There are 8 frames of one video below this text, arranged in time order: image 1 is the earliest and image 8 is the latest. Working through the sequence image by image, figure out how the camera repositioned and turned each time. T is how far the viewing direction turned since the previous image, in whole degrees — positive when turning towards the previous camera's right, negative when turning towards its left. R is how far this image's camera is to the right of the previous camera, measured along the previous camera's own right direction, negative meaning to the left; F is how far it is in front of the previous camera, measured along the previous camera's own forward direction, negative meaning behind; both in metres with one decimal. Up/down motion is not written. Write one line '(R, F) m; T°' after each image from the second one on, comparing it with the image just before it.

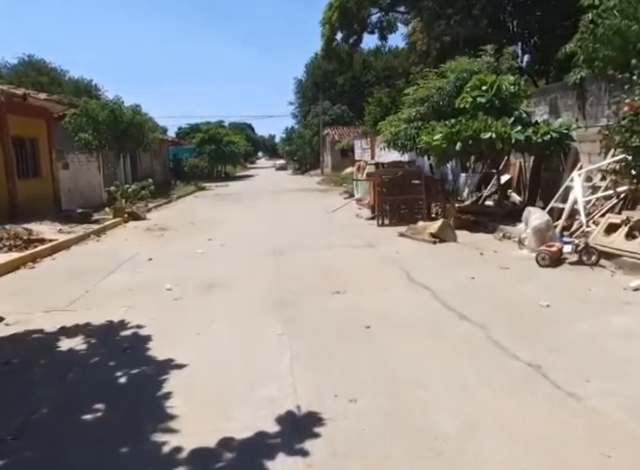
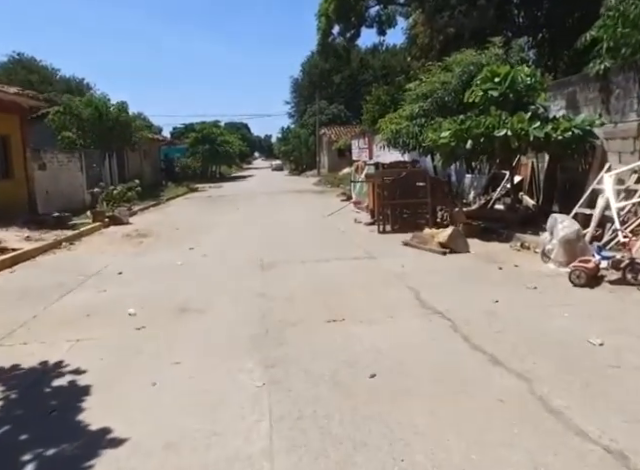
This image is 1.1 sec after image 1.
(+0.1, +1.2) m; 0°
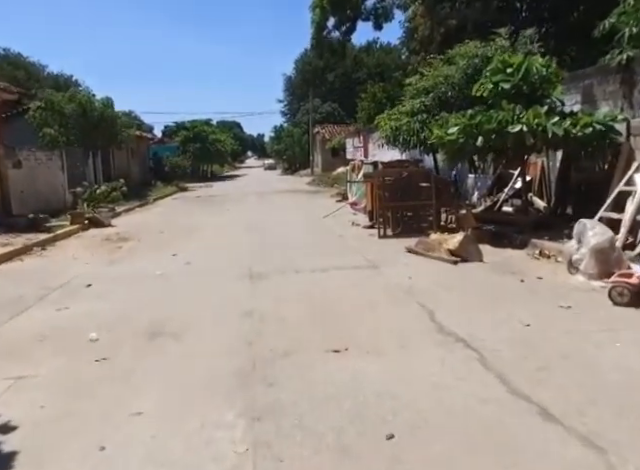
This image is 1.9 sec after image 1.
(-0.1, +0.9) m; +1°
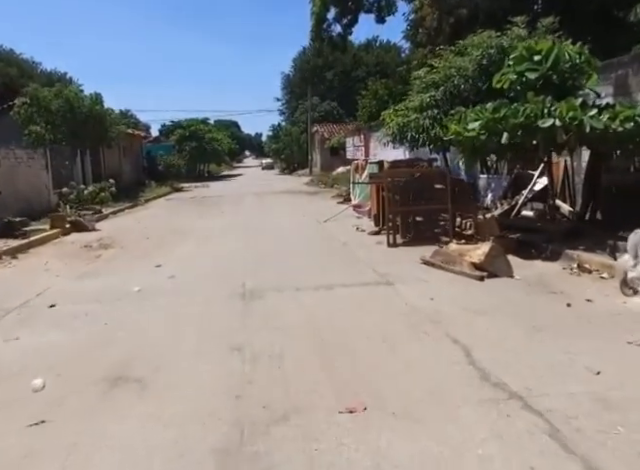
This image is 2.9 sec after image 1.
(-0.1, +1.1) m; 0°
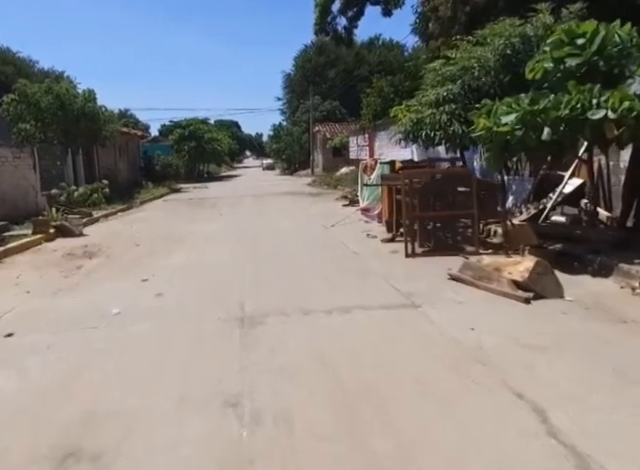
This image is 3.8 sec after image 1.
(-0.2, +1.1) m; 0°
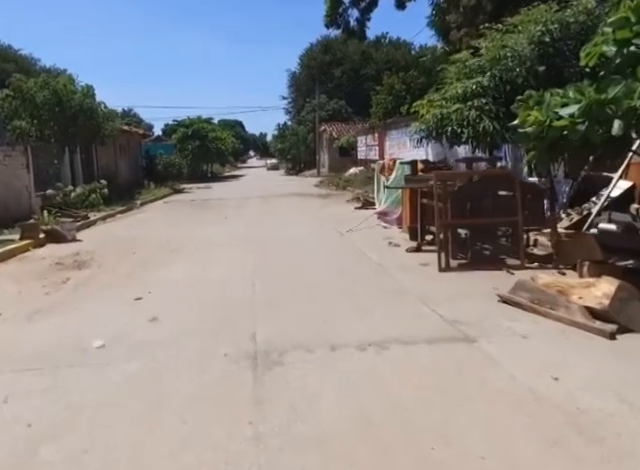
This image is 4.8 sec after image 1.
(-0.3, +1.1) m; 0°
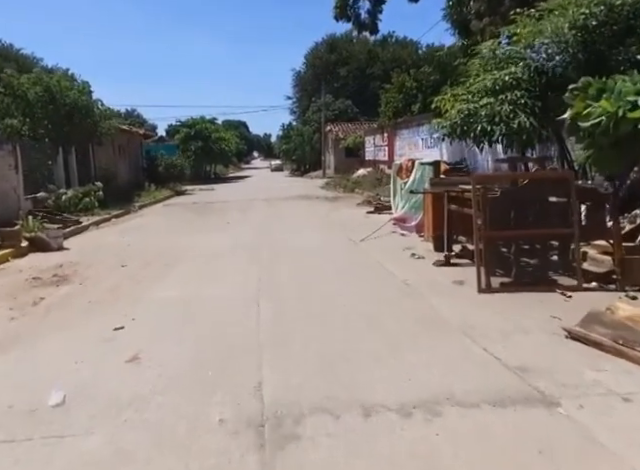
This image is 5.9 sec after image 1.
(-0.2, +1.2) m; 0°
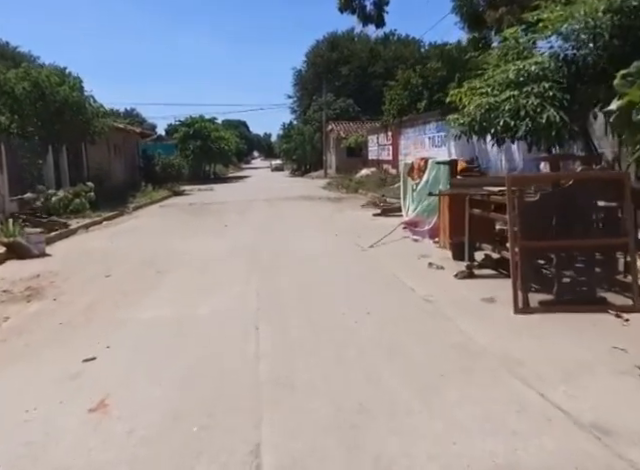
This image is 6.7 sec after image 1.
(-0.1, +0.9) m; 0°
